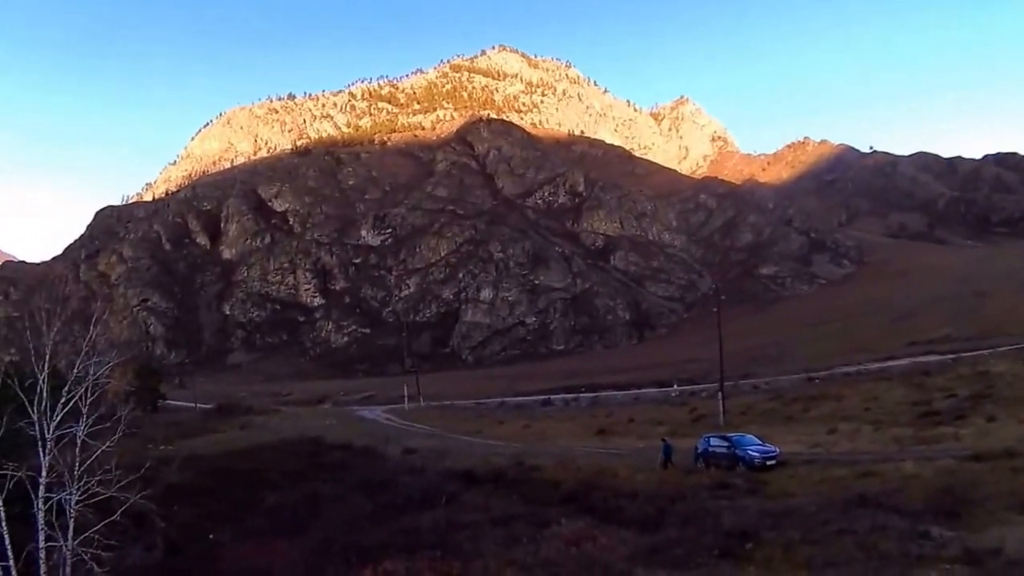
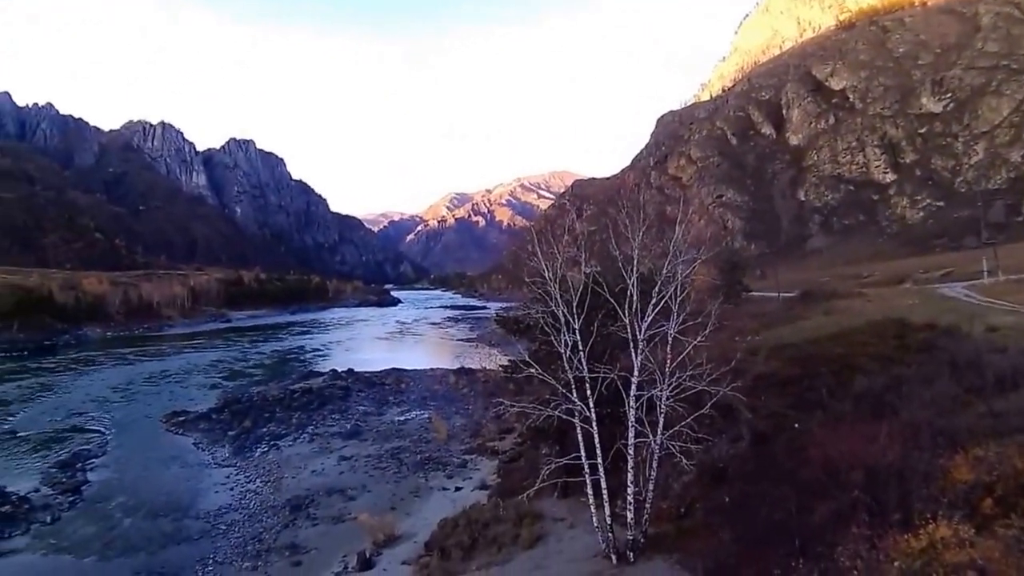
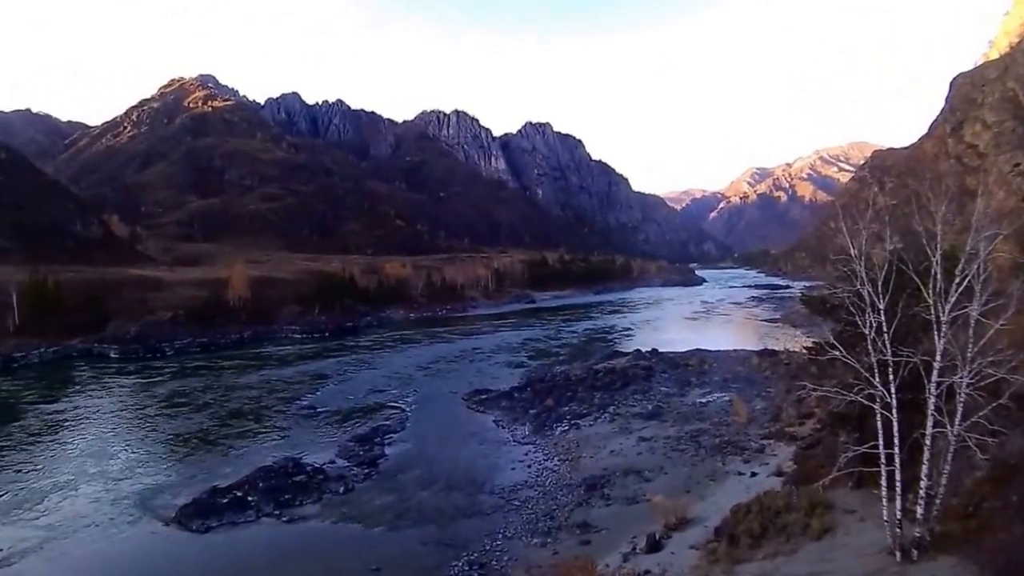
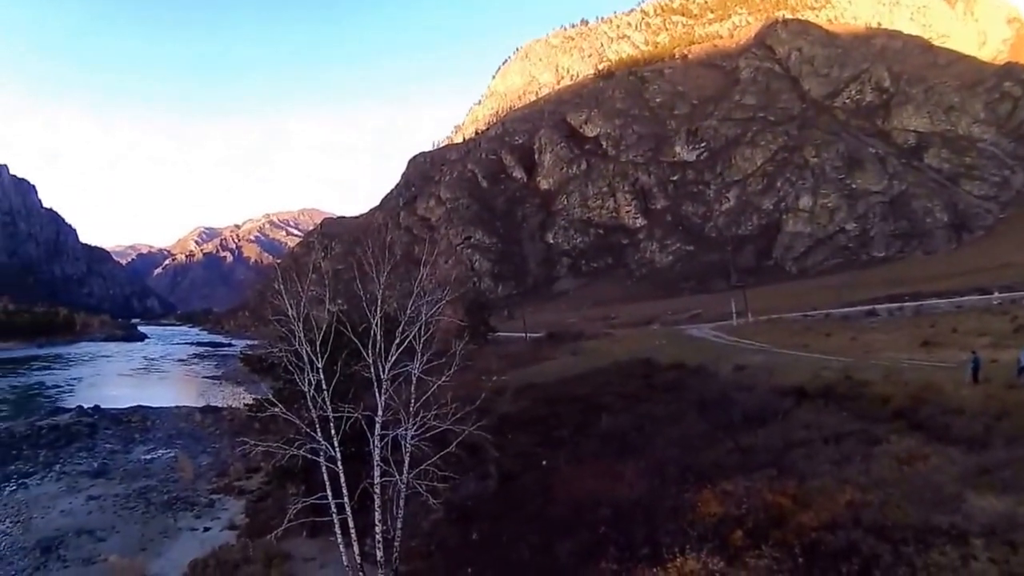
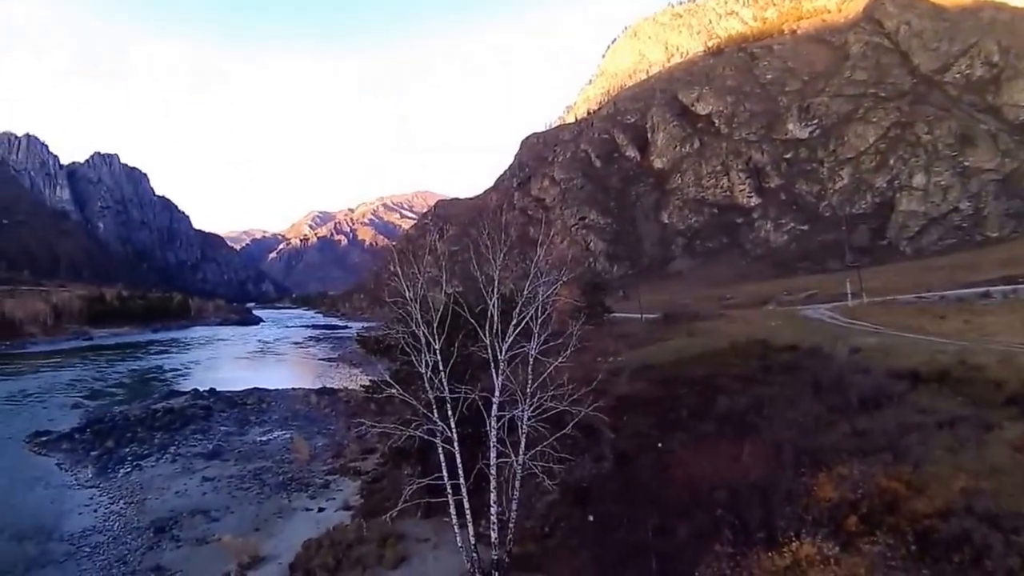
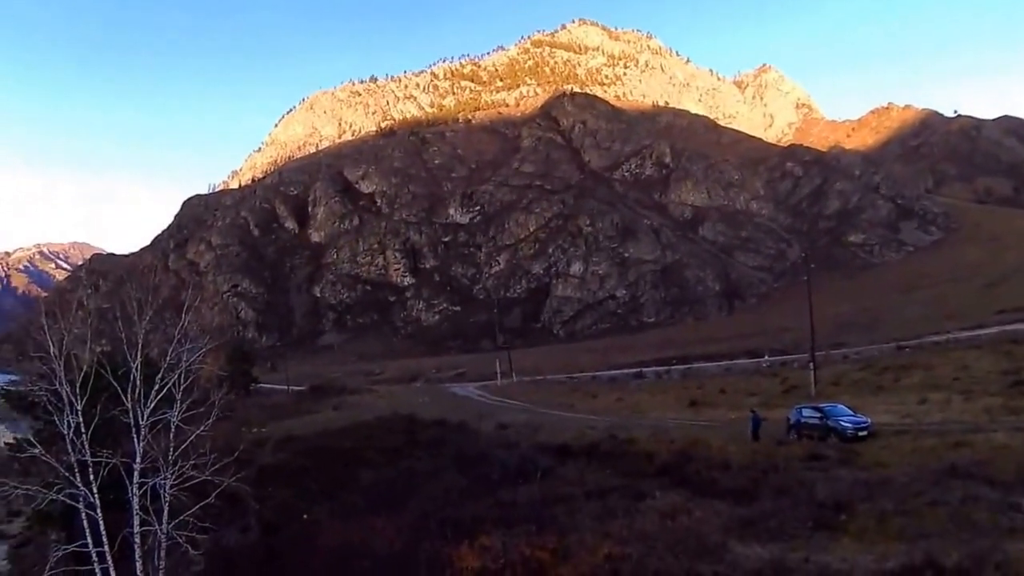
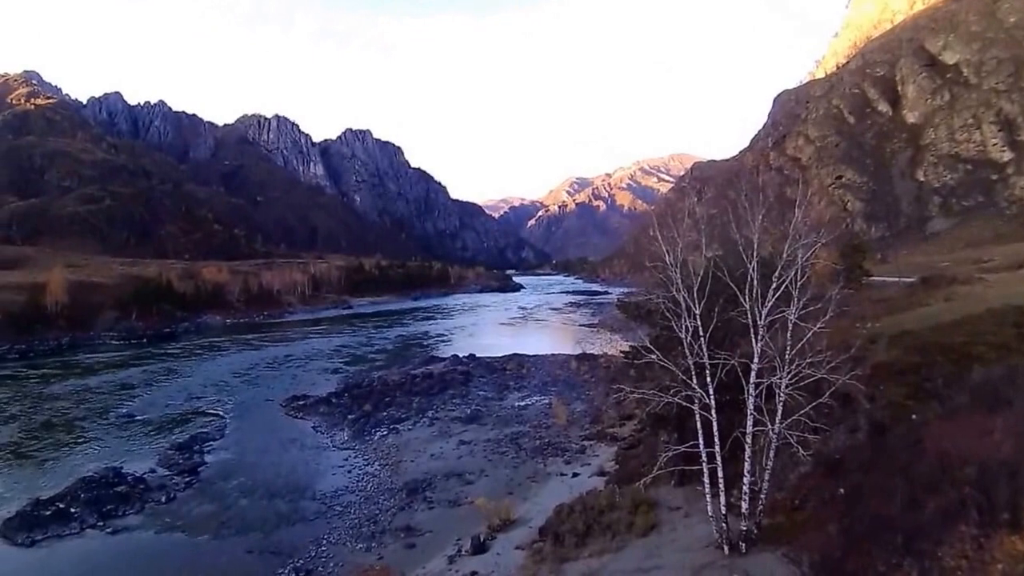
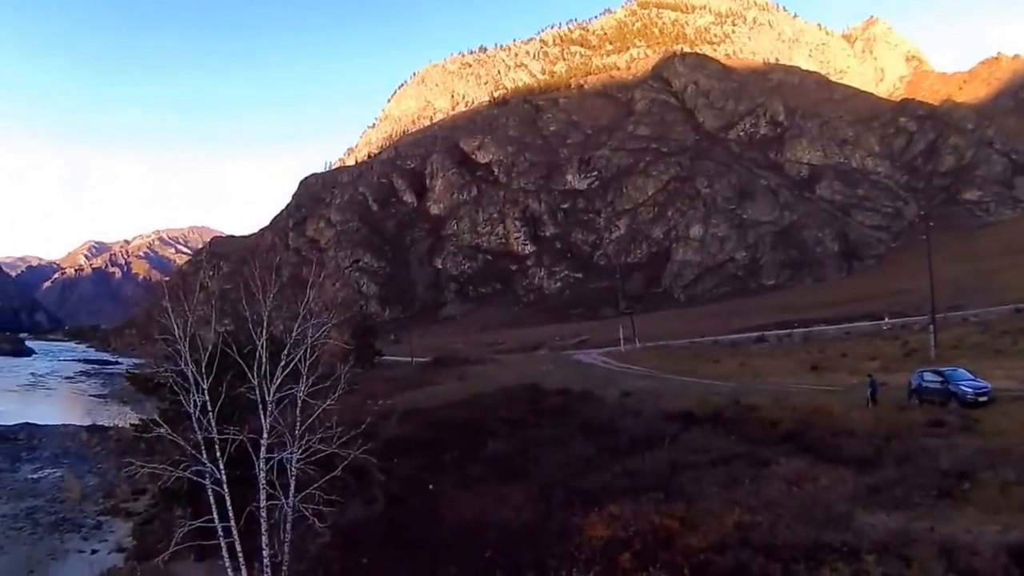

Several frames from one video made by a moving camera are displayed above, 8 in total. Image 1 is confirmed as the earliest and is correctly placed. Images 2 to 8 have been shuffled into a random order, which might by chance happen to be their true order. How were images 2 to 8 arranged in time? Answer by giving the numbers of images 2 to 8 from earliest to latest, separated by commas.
6, 8, 4, 5, 2, 7, 3
